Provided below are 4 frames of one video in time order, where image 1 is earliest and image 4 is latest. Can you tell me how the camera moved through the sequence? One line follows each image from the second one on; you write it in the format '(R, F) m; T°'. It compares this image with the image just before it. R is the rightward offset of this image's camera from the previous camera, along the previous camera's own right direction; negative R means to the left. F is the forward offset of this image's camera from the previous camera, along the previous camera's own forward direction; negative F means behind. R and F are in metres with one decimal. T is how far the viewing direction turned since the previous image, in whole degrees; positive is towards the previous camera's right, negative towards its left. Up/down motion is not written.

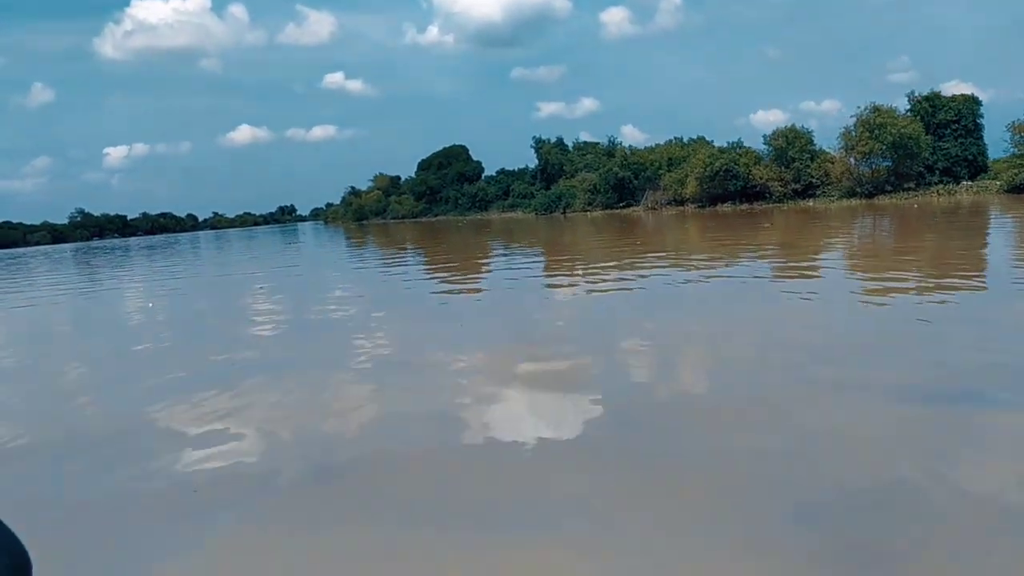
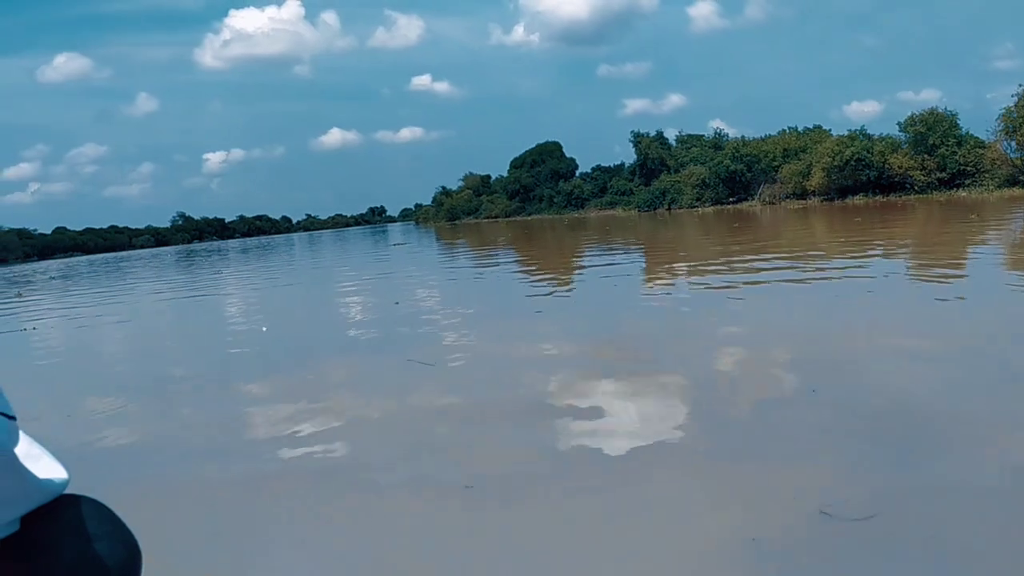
(-0.5, +0.6) m; -6°
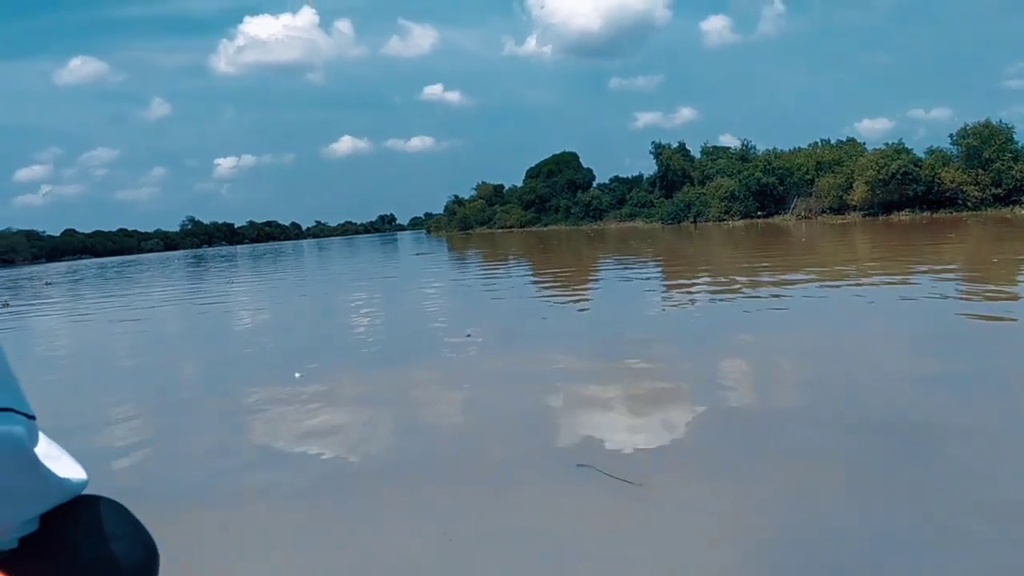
(-0.3, +0.8) m; -1°
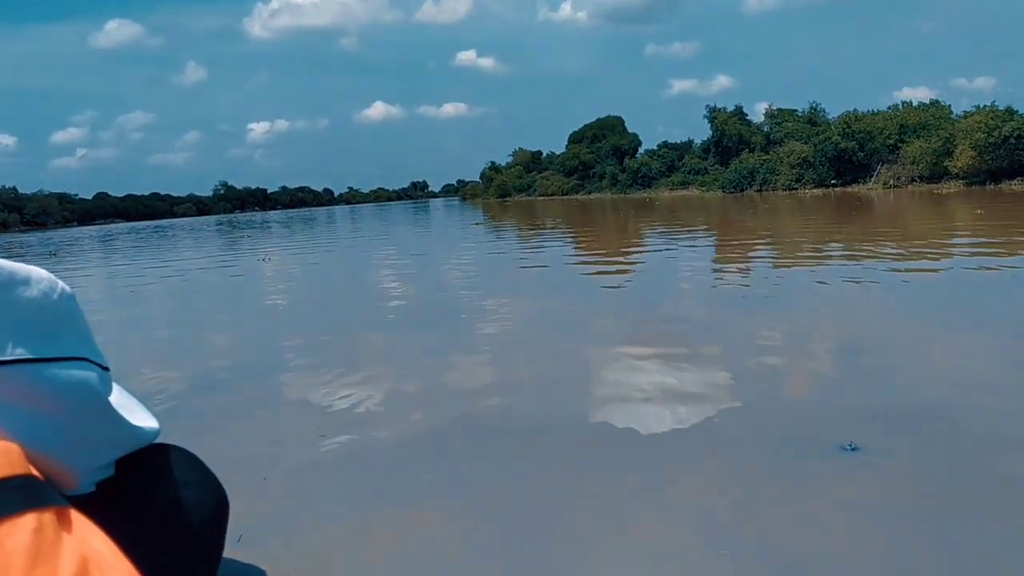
(-0.4, +1.2) m; -2°
